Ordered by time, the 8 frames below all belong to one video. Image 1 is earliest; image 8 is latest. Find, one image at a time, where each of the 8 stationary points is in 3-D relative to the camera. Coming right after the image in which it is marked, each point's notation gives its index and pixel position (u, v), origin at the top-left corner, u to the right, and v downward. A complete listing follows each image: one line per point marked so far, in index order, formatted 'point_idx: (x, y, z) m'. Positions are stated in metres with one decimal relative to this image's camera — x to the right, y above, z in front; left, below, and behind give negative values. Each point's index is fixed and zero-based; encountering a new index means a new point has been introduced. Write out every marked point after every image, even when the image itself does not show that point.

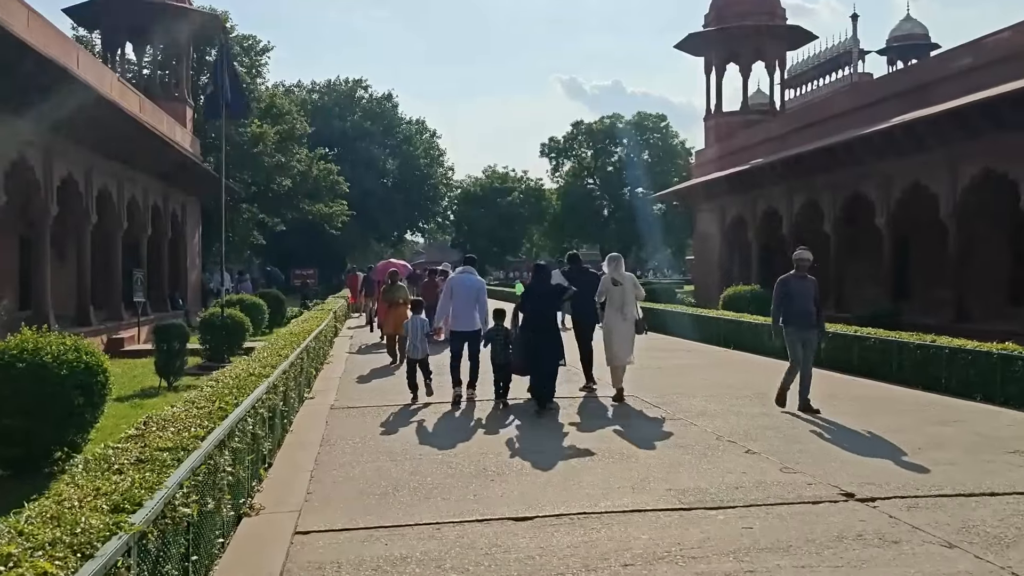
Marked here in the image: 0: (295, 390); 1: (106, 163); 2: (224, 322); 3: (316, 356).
0: (-2.0, -1.0, +8.8) m
1: (-8.0, +2.4, +18.6) m
2: (-4.9, -0.6, +16.2) m
3: (-2.5, -0.9, +12.2) m
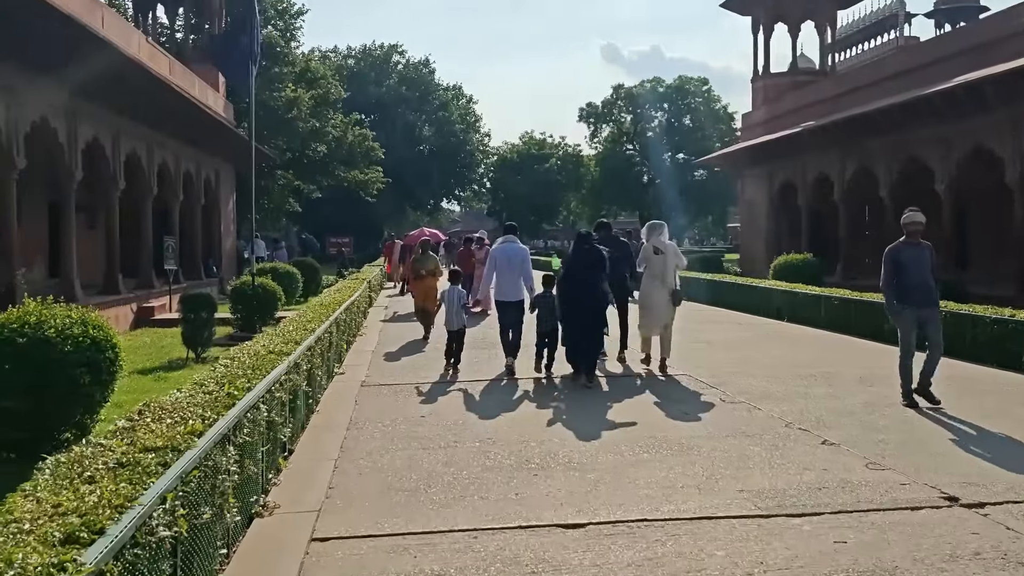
0: (-1.6, -0.7, +8.2) m
1: (-7.2, +3.1, +18.1) m
2: (-4.3, -0.1, +15.7) m
3: (-2.0, -0.5, +11.6) m
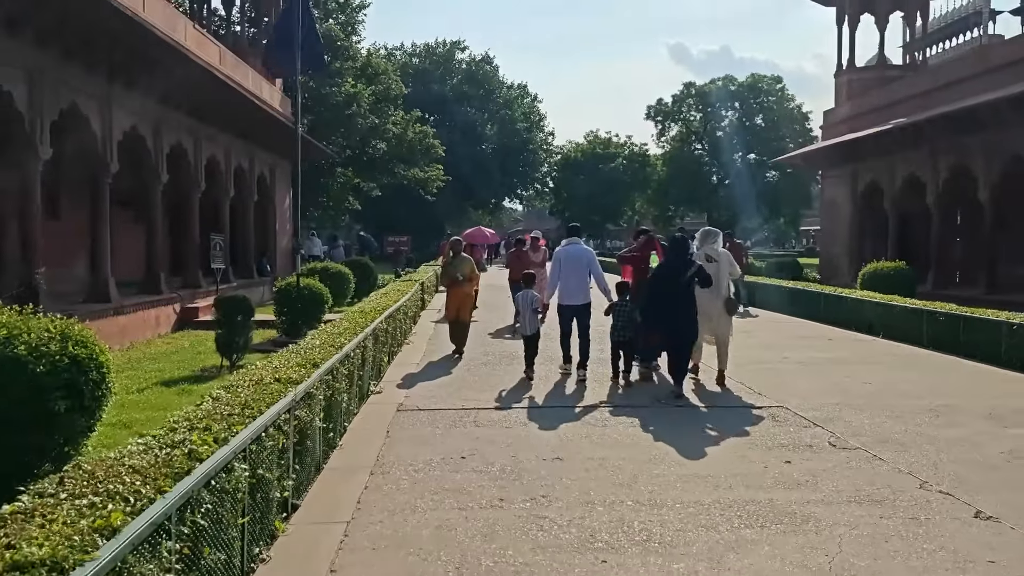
0: (-1.2, -0.8, +7.0) m
1: (-6.0, +3.1, +17.2) m
2: (-3.3, -0.1, +14.7) m
3: (-1.3, -0.6, +10.4) m
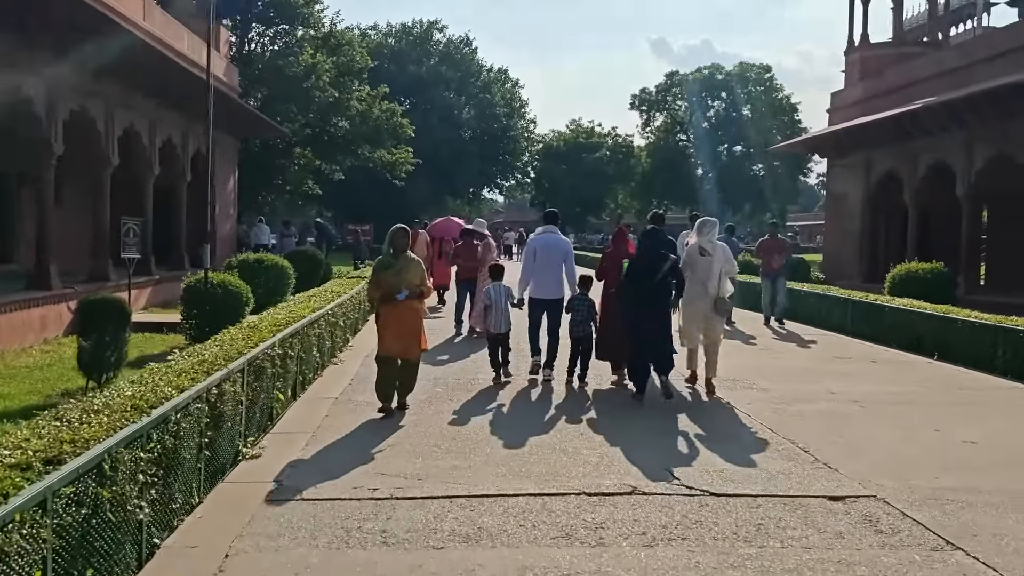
0: (-1.5, -0.8, +4.2) m
1: (-6.5, +3.2, +14.3) m
2: (-3.7, -0.1, +11.8) m
3: (-1.7, -0.6, +7.6) m
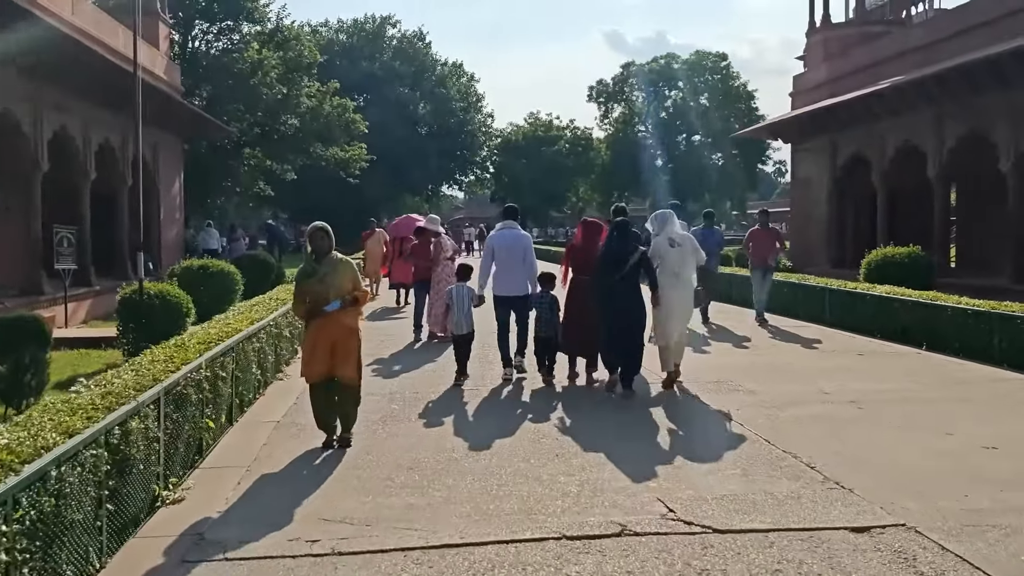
0: (-1.6, -0.9, +3.4) m
1: (-7.1, +3.0, +13.3) m
2: (-4.2, -0.2, +10.9) m
3: (-1.9, -0.7, +6.8) m
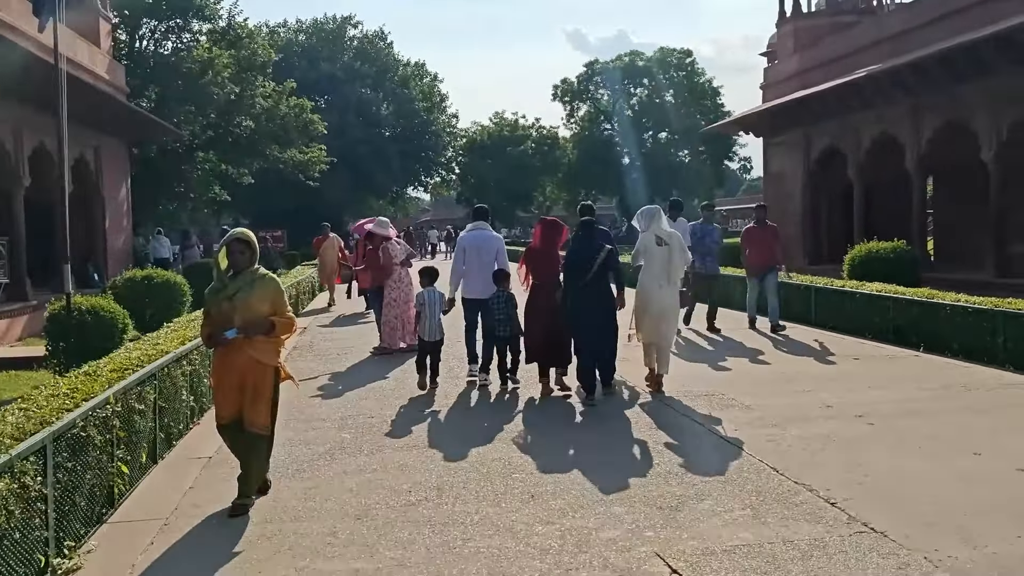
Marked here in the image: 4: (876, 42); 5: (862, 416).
0: (-1.7, -1.0, +2.6) m
1: (-7.6, +2.7, +12.2) m
2: (-4.5, -0.4, +10.0) m
3: (-2.2, -0.8, +5.9) m
4: (+7.2, +4.9, +18.8) m
5: (+2.3, -0.8, +6.2) m
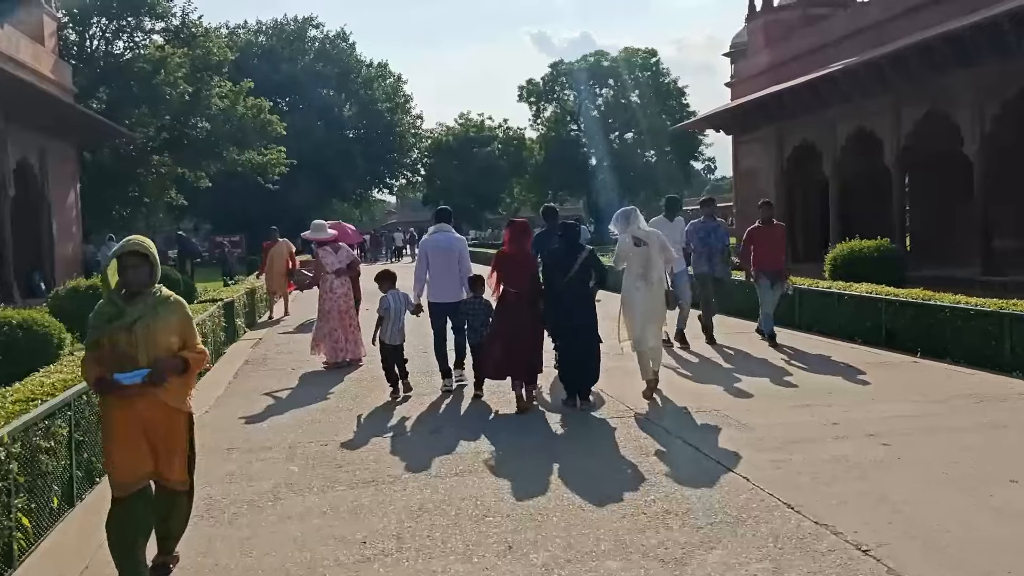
0: (-1.7, -1.1, +1.8) m
1: (-8.0, +2.6, +11.2) m
2: (-4.8, -0.5, +9.1) m
3: (-2.3, -0.8, +5.1) m
4: (+6.5, +4.9, +18.3) m
5: (+2.1, -0.9, +5.6) m
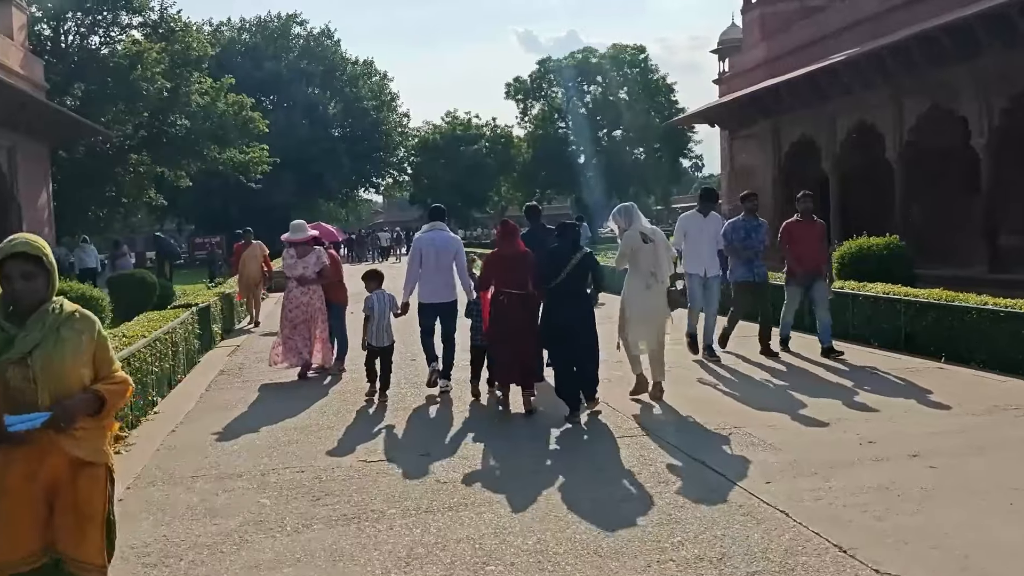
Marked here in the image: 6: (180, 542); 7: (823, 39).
0: (-1.7, -1.1, +1.1) m
1: (-8.1, +2.5, +10.5) m
2: (-4.9, -0.6, +8.4) m
3: (-2.3, -0.9, +4.5) m
4: (+6.3, +4.9, +17.7) m
5: (+2.1, -0.9, +5.0) m
6: (-1.5, -1.1, +4.2) m
7: (+6.1, +4.9, +18.7) m
